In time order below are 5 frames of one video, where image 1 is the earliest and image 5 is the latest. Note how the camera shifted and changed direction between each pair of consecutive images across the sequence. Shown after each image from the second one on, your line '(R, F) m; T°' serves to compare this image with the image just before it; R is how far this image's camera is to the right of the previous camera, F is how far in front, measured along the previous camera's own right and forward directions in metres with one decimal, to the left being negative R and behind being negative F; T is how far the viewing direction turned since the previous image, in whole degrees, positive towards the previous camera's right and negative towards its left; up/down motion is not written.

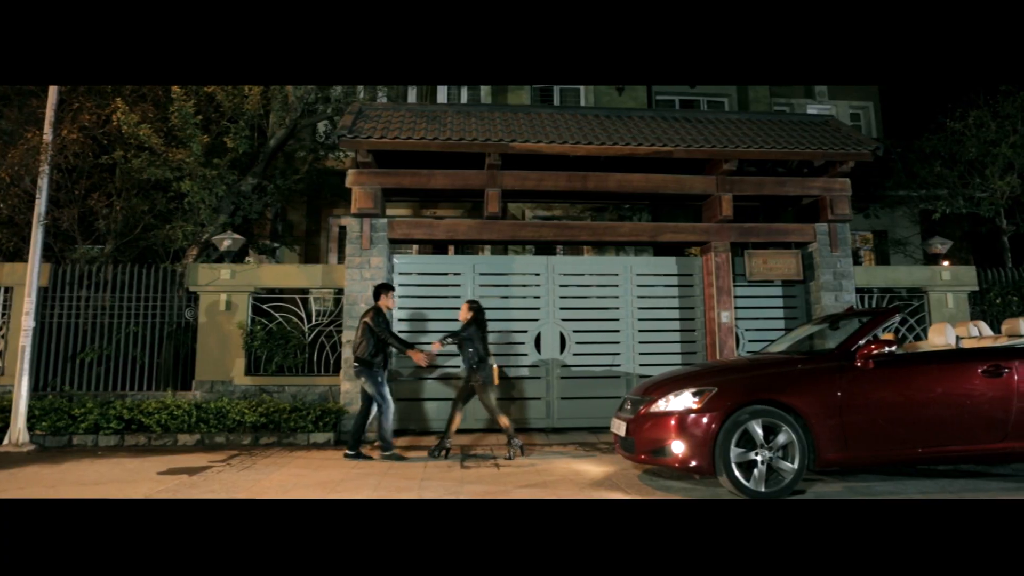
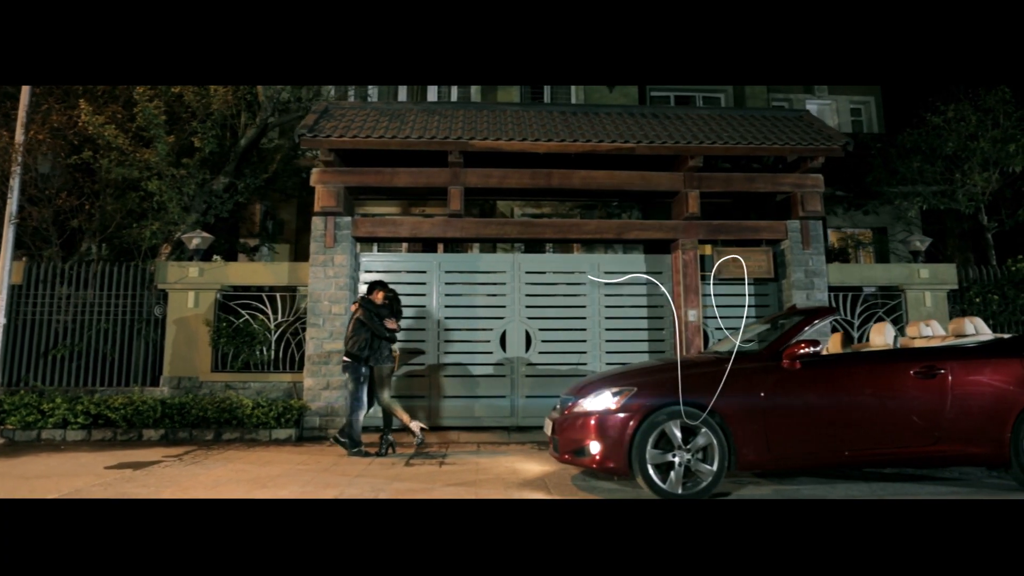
(+0.8, 0.0) m; -2°
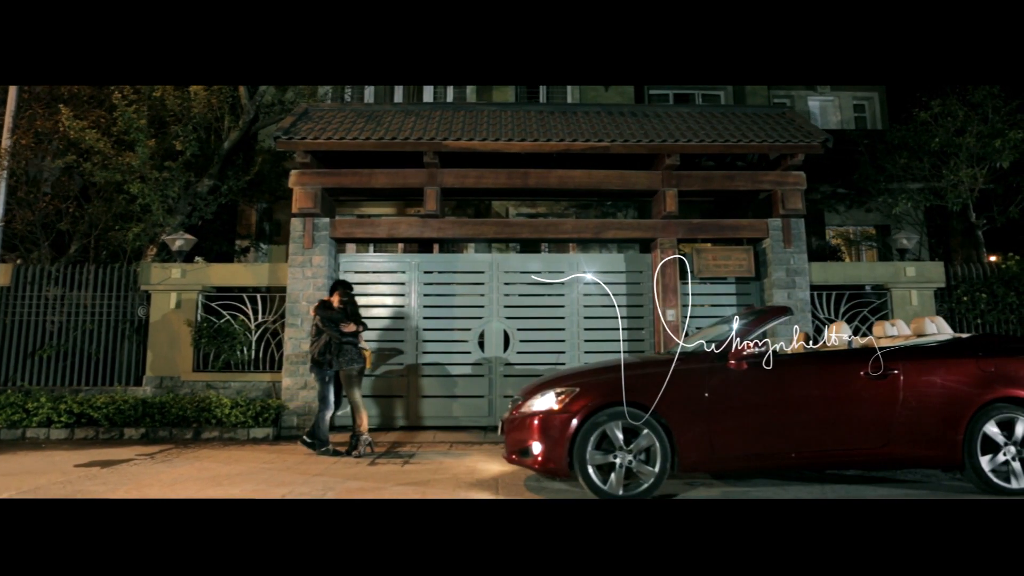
(+0.6, 0.0) m; -2°
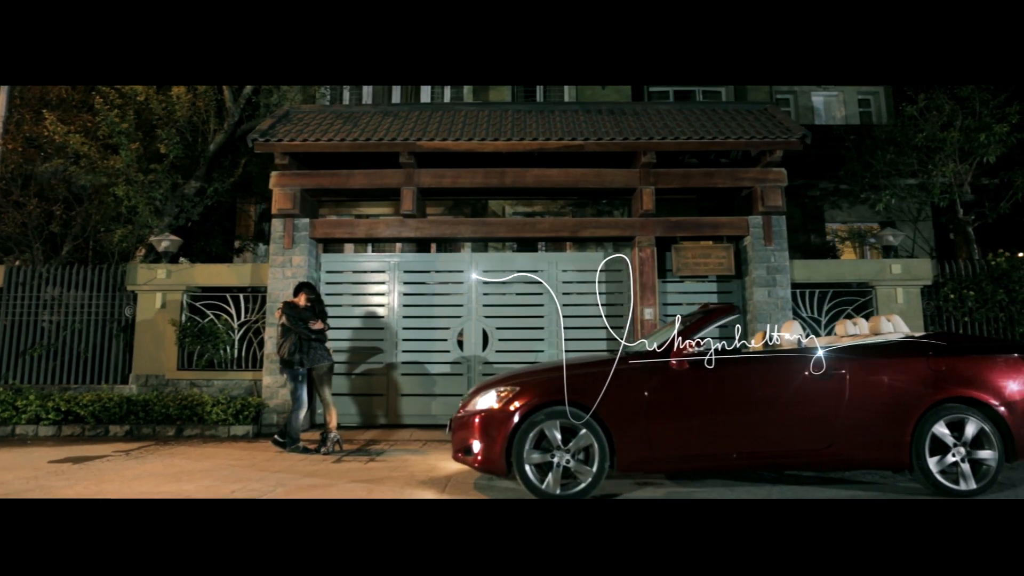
(+0.6, 0.0) m; -2°
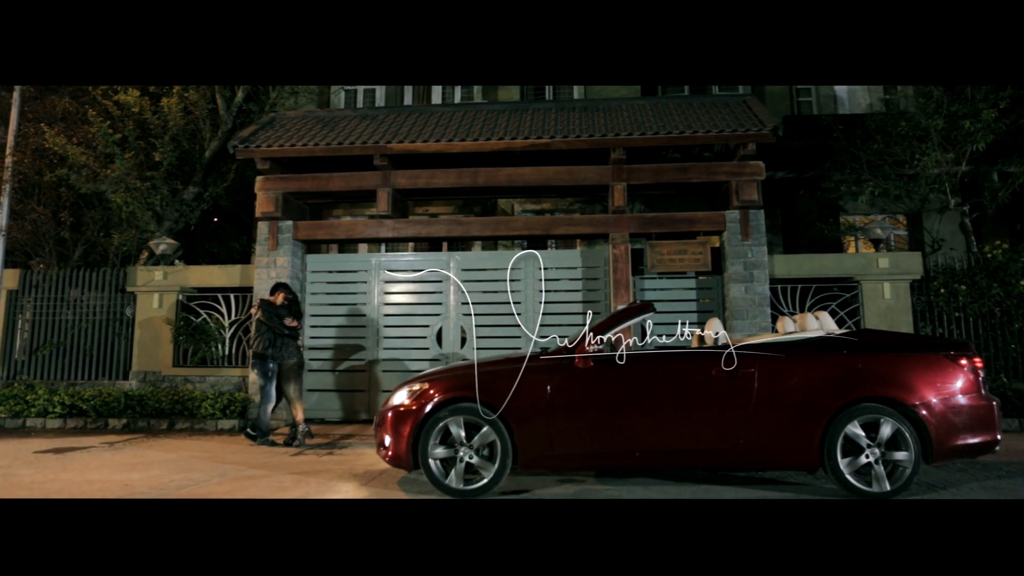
(+1.1, 0.0) m; -5°
